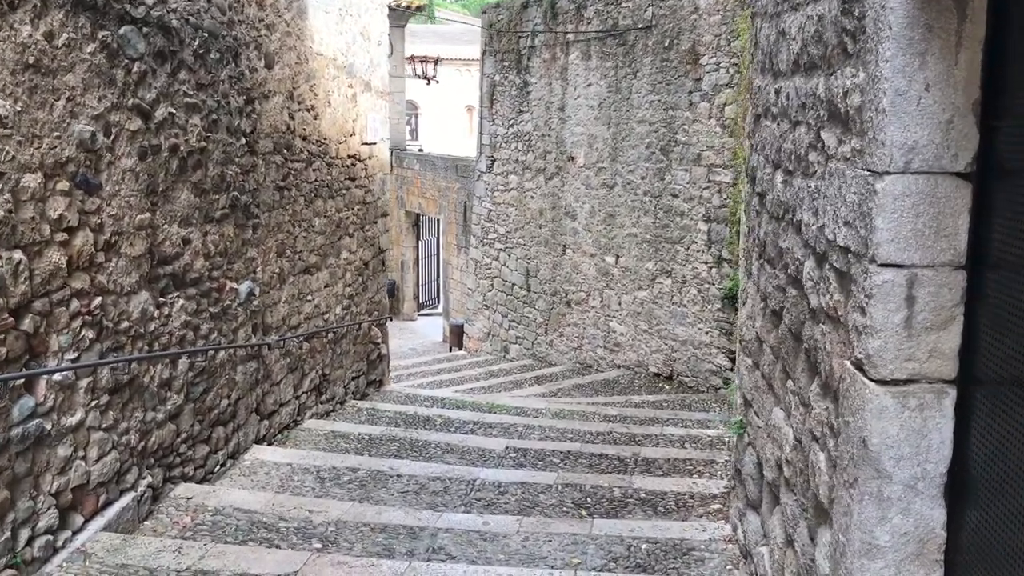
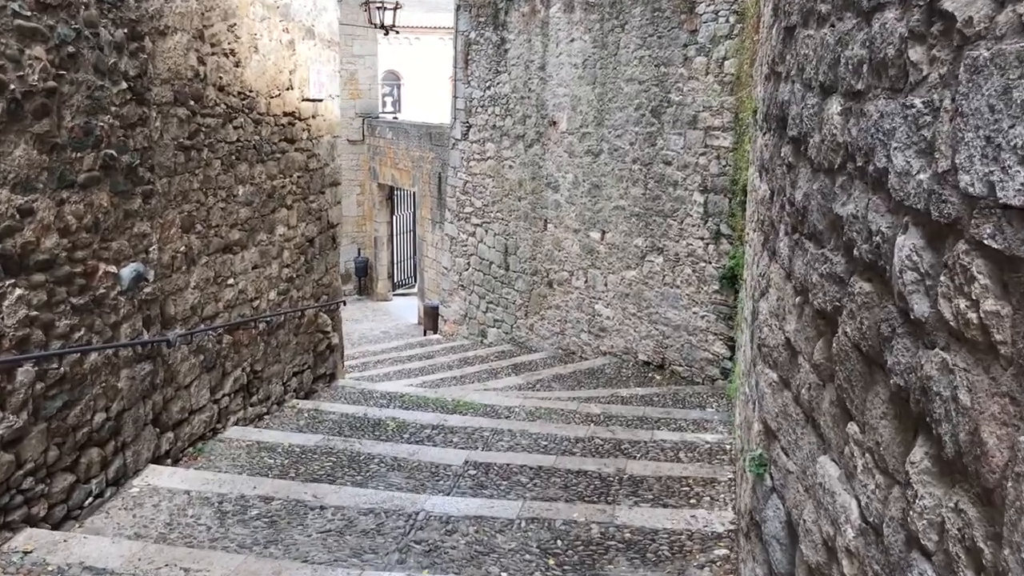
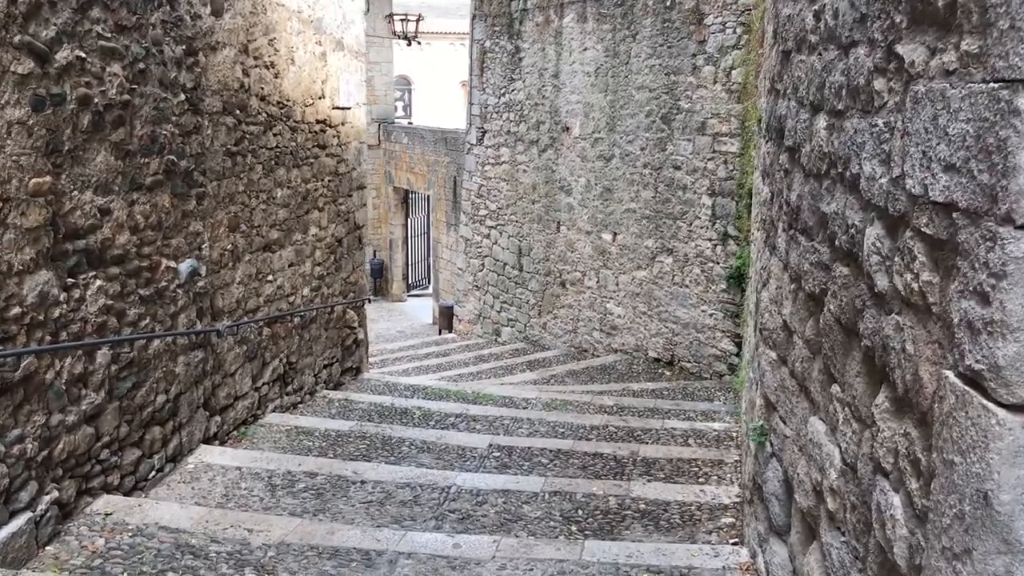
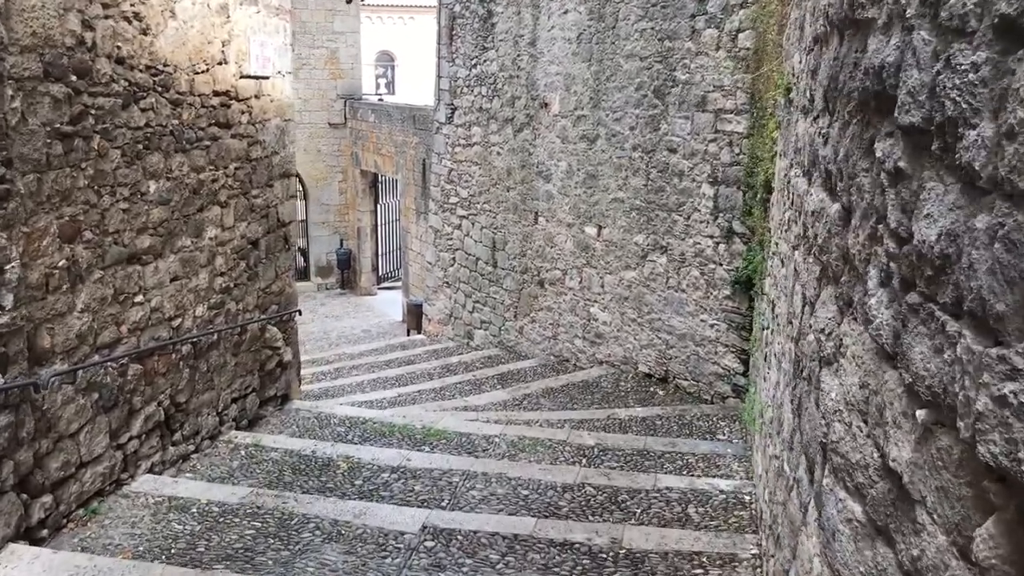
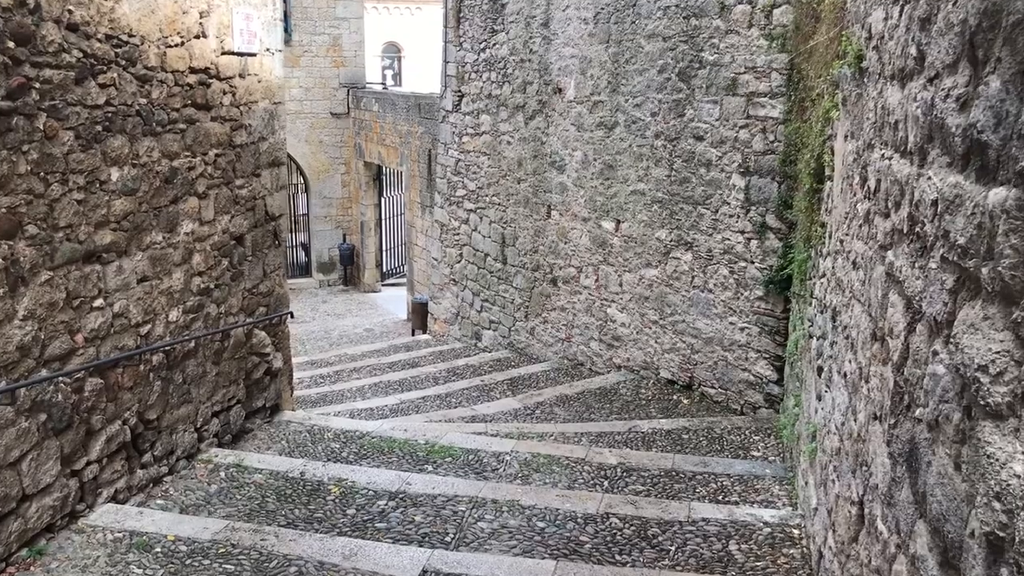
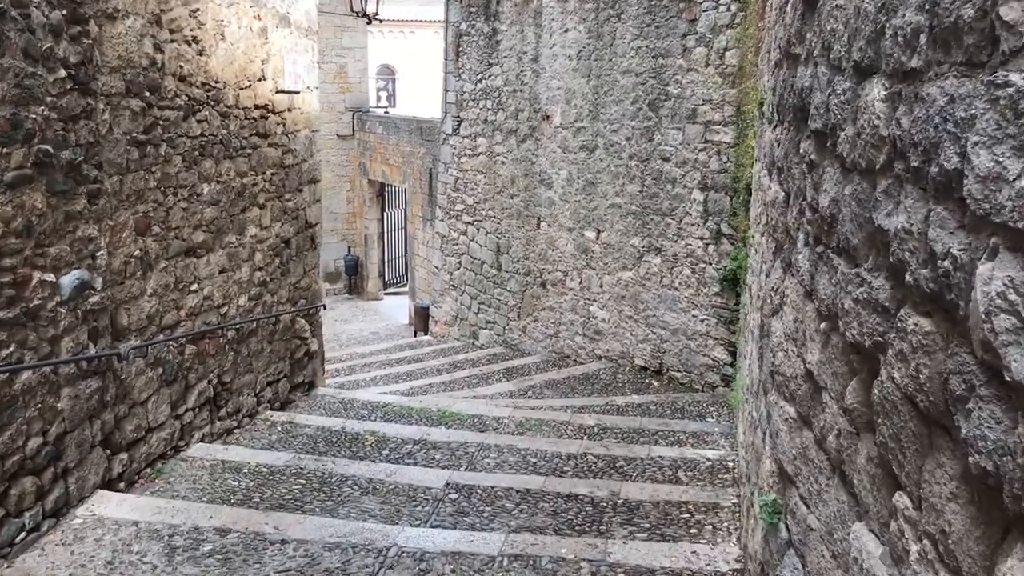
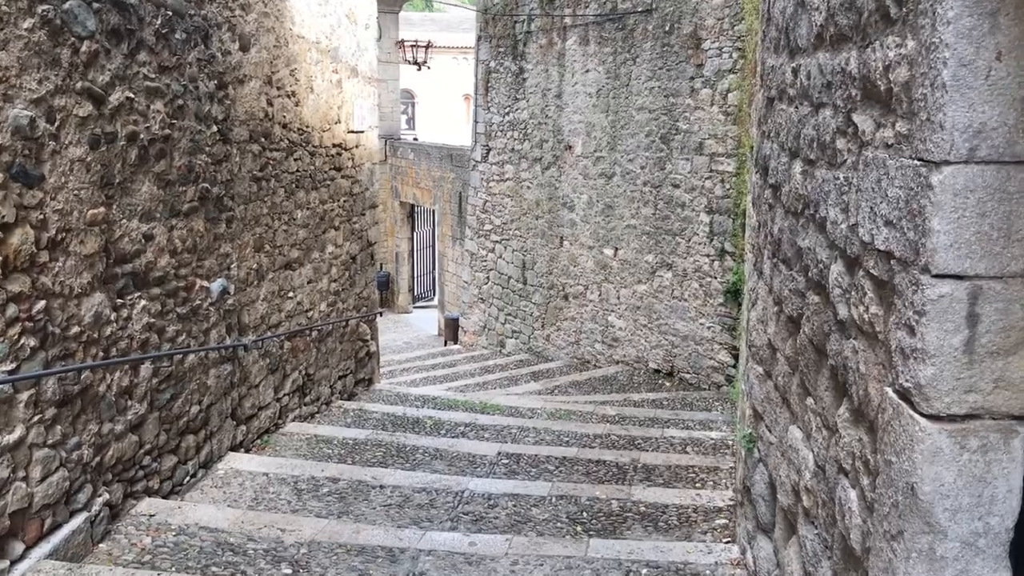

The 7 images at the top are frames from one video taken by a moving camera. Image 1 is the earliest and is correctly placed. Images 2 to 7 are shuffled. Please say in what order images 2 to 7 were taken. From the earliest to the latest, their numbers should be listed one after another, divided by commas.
7, 3, 2, 6, 4, 5
